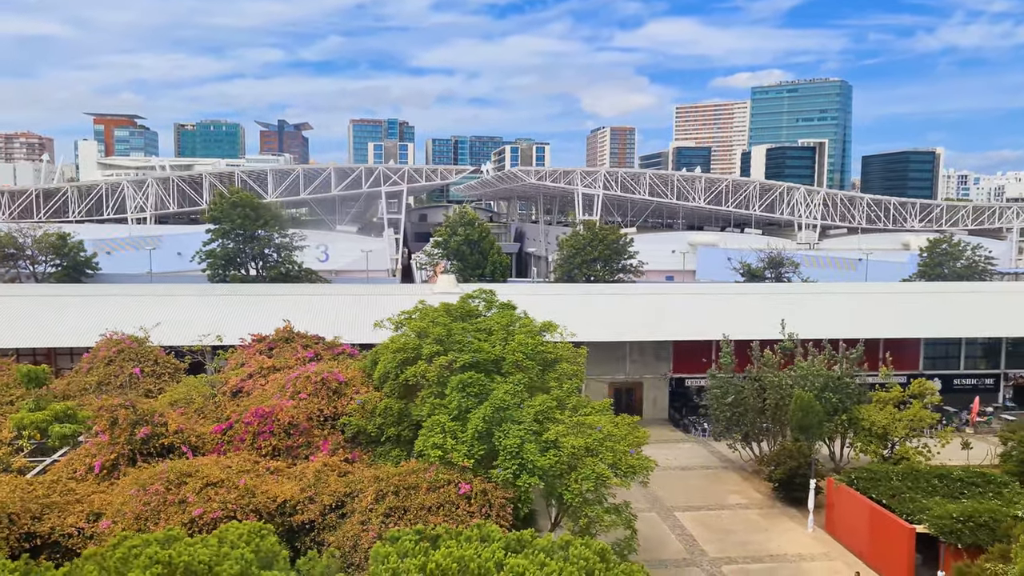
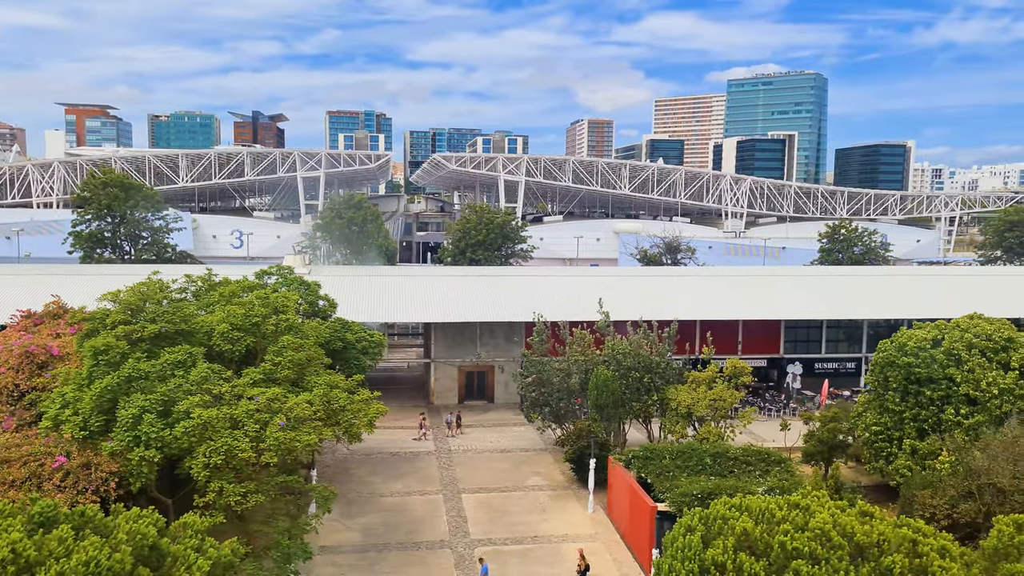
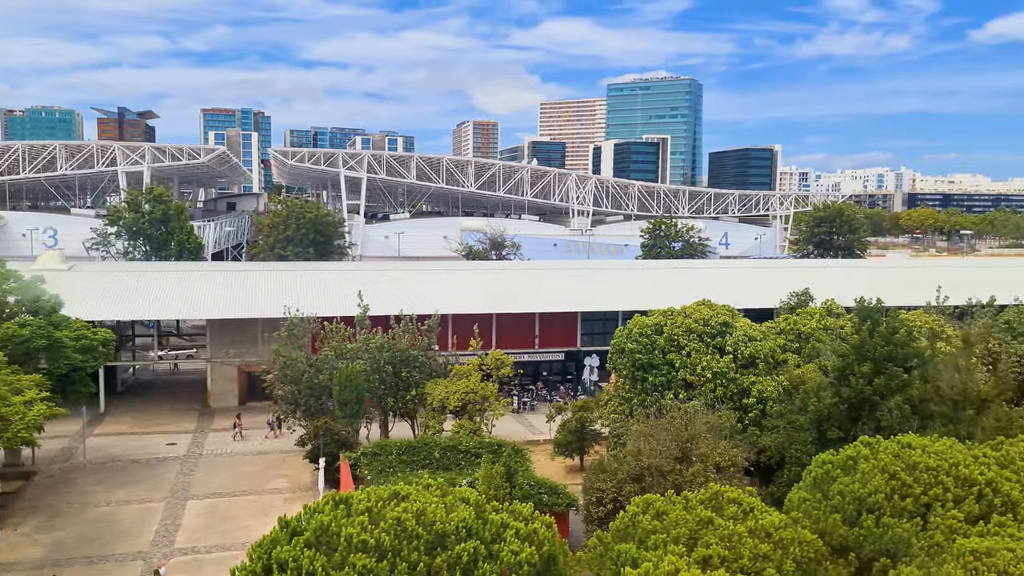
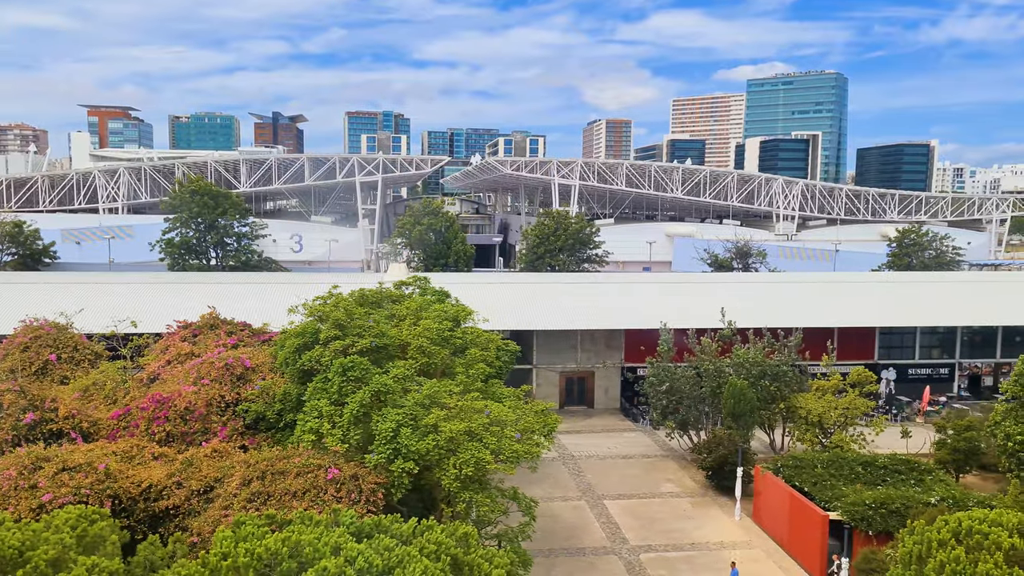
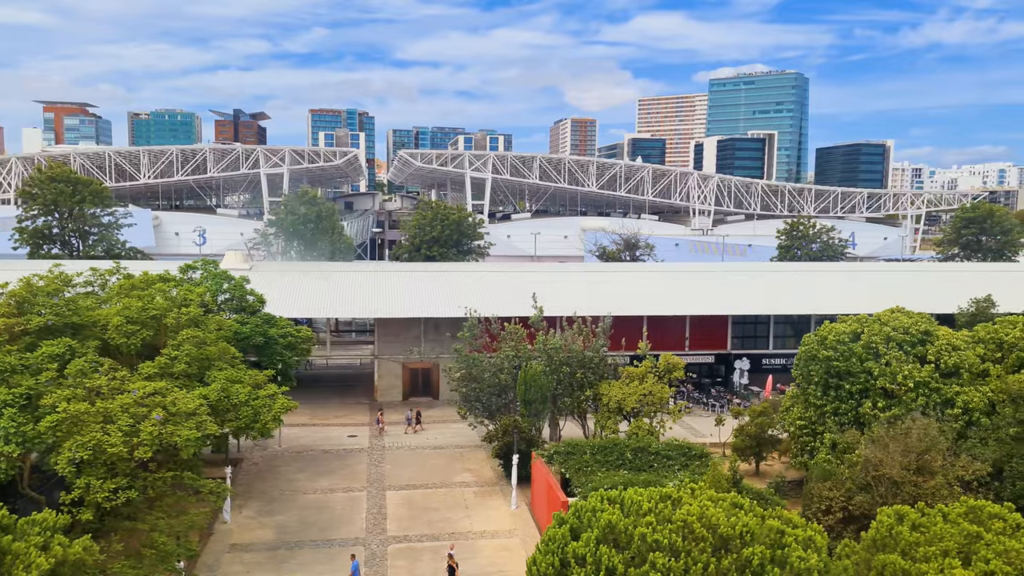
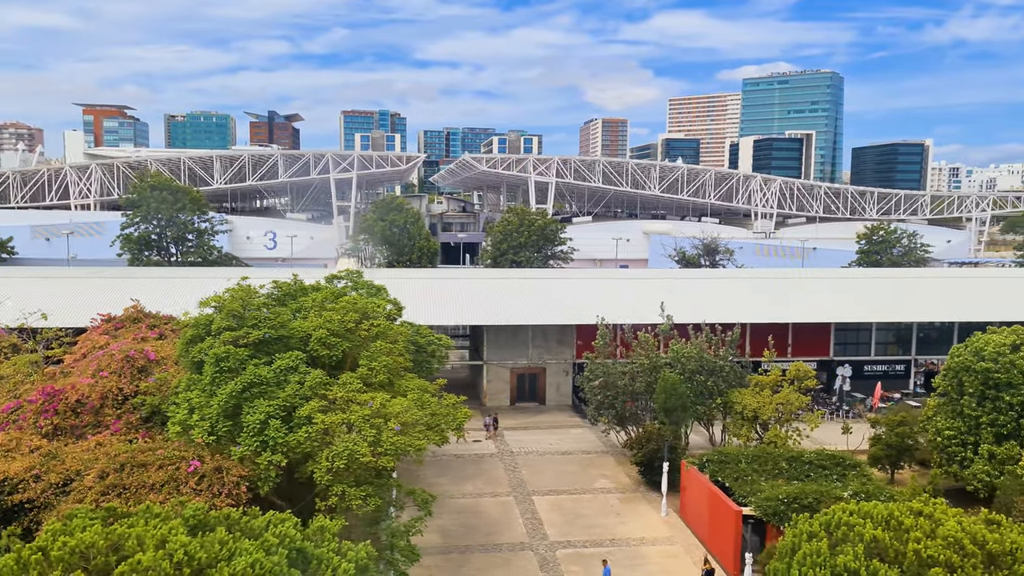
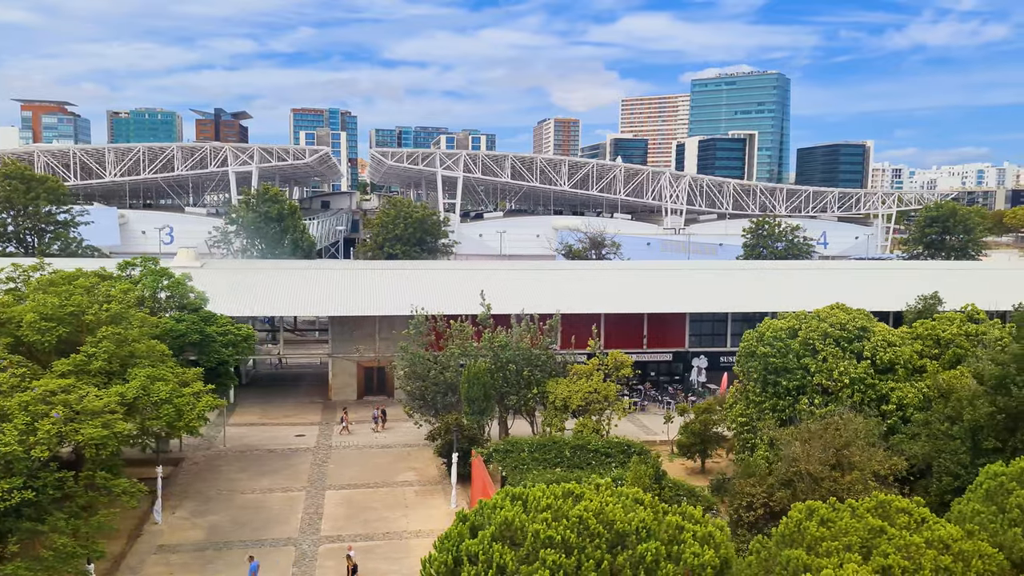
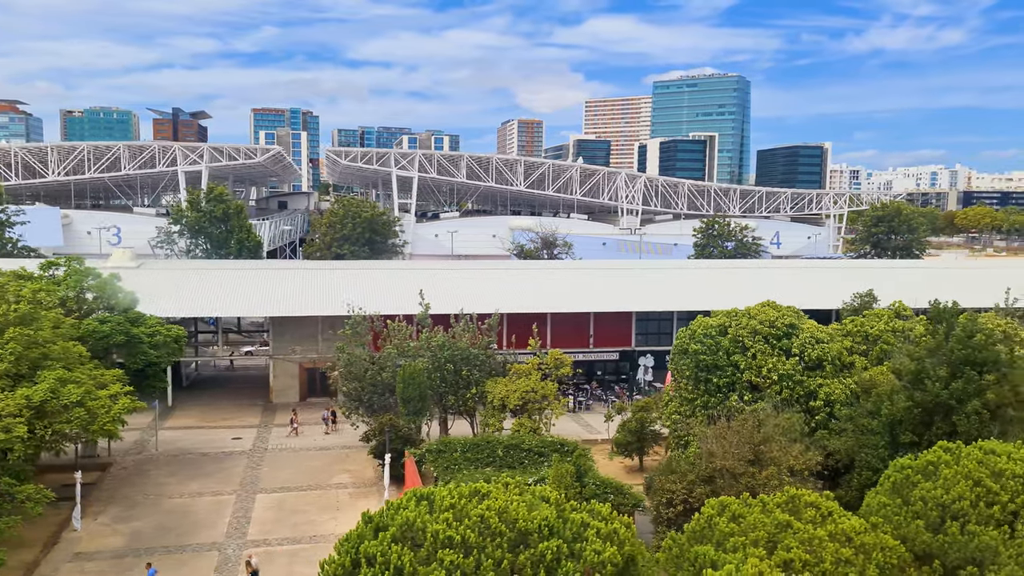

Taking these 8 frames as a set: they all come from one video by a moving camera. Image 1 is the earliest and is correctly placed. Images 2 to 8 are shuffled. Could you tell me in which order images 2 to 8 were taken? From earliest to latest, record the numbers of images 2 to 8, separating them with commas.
4, 6, 2, 5, 7, 8, 3
